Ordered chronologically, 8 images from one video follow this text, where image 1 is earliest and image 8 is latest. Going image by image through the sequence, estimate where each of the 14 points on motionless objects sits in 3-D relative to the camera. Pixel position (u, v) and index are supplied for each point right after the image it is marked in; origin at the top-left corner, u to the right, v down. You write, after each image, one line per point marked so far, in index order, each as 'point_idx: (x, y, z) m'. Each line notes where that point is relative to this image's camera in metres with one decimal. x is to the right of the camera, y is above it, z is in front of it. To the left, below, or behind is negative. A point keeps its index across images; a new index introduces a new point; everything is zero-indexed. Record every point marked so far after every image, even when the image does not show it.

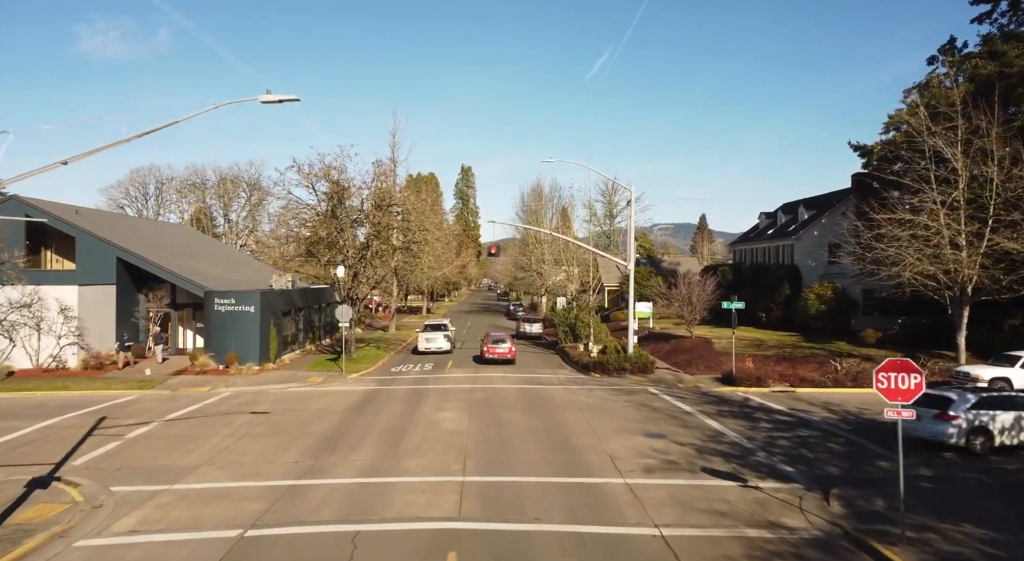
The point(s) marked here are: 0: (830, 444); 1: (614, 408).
0: (+6.7, -3.4, +15.3) m
1: (+2.8, -3.5, +19.5) m
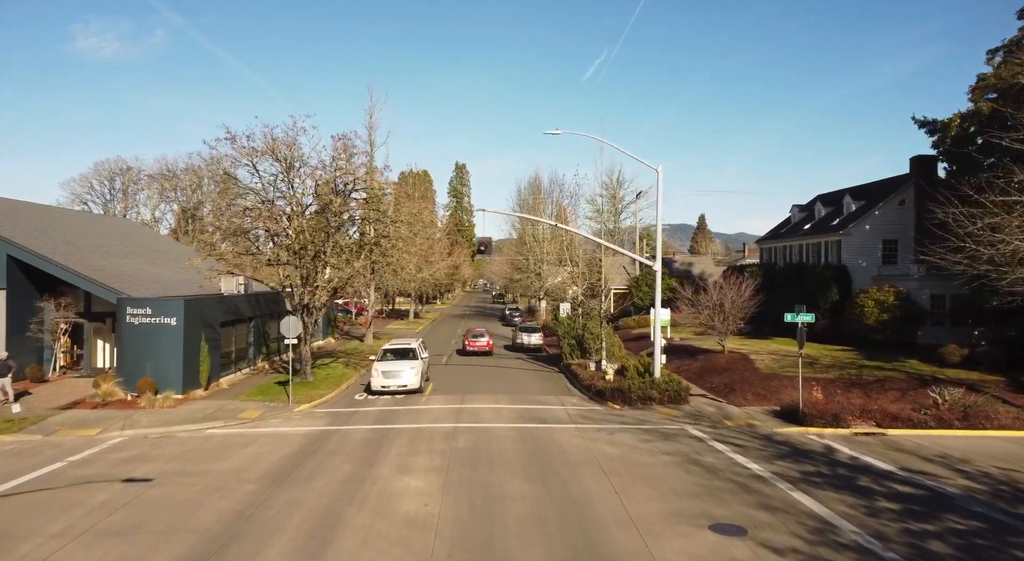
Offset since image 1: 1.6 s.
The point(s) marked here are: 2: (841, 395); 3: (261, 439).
0: (+6.6, -3.5, +9.5) m
1: (+2.7, -3.6, +13.8) m
2: (+8.9, -3.1, +19.5) m
3: (-5.7, -3.6, +16.5) m
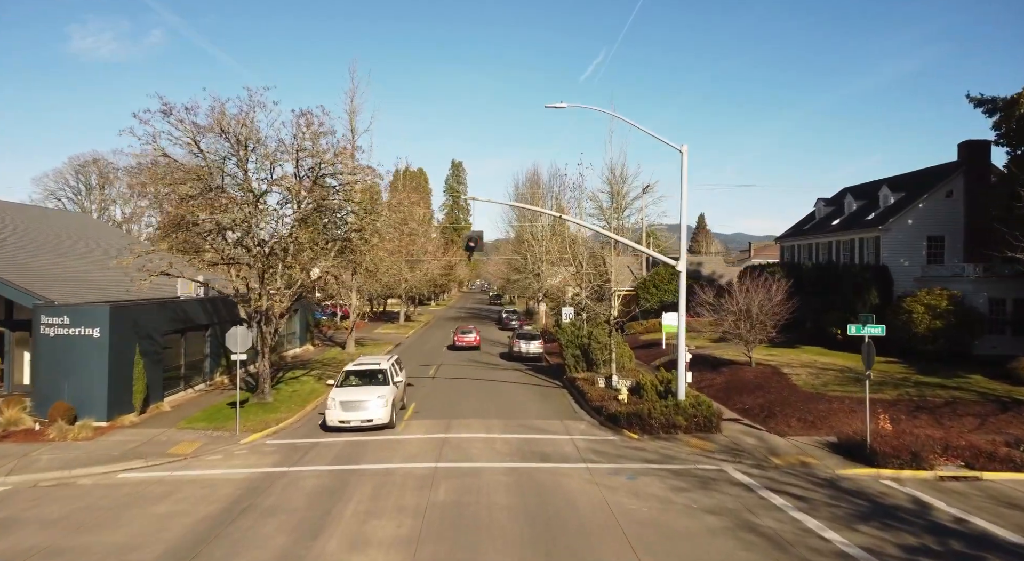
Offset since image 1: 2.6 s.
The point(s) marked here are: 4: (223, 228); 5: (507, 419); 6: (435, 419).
0: (+6.6, -3.6, +5.9) m
1: (+2.6, -3.6, +10.2) m
2: (+8.8, -3.2, +15.9) m
3: (-5.8, -3.7, +12.9) m
4: (-7.5, +1.4, +18.7) m
5: (-0.2, -3.6, +18.9) m
6: (-2.0, -3.6, +18.7) m
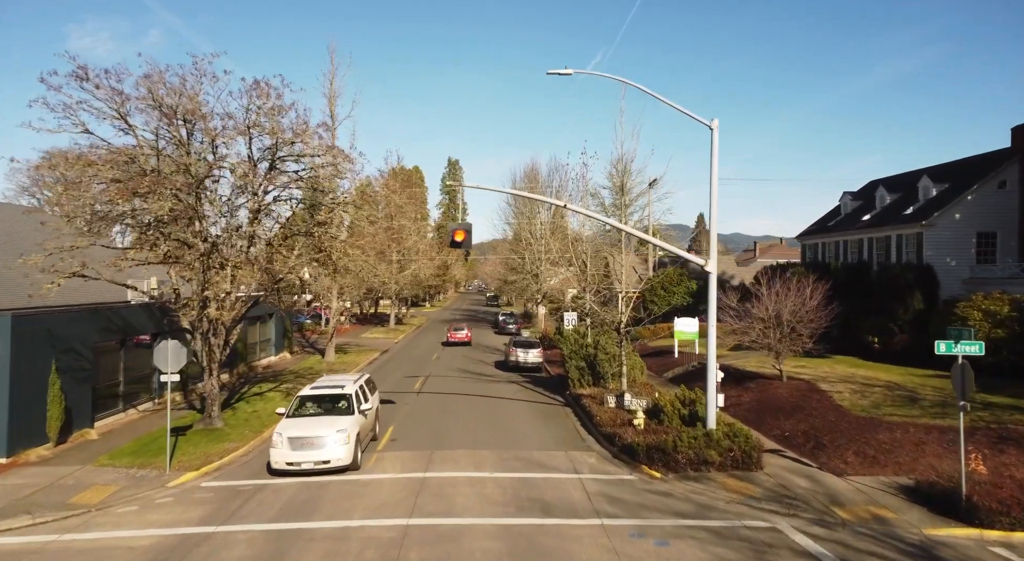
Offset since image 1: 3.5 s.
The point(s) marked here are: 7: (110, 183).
0: (+6.5, -3.7, +2.8) m
1: (+2.5, -3.7, +7.0) m
2: (+8.7, -3.2, +12.8) m
3: (-5.9, -3.7, +9.7) m
4: (-7.6, +1.3, +15.5) m
5: (-0.3, -3.7, +15.7) m
6: (-2.1, -3.7, +15.5) m
7: (-8.2, +2.0, +14.7) m
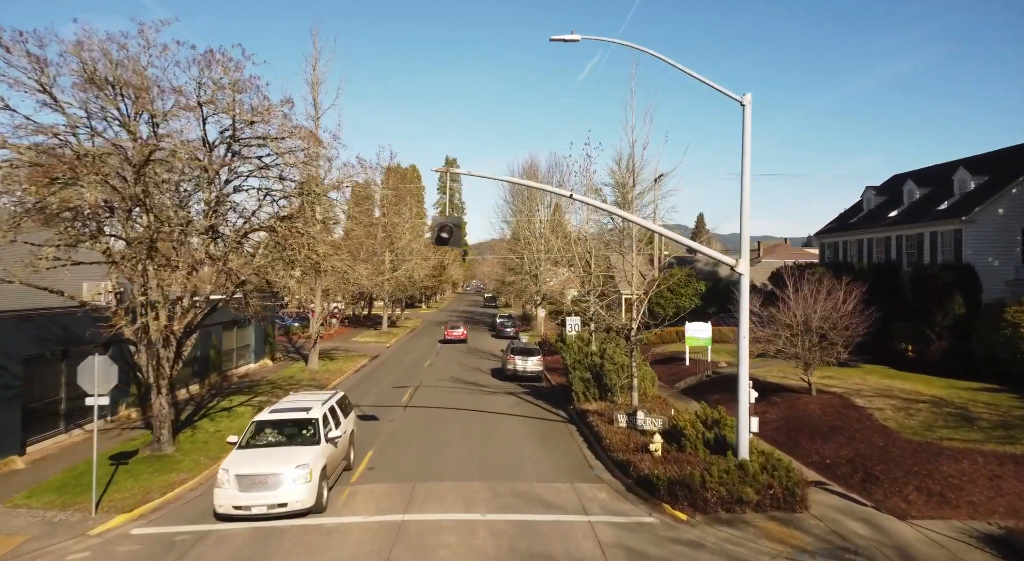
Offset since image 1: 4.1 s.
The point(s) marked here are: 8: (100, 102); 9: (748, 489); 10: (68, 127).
0: (+6.4, -3.7, +0.5) m
1: (+2.4, -3.7, +4.7) m
2: (+8.6, -3.3, +10.5) m
3: (-6.0, -3.8, +7.4) m
4: (-7.6, +1.3, +13.2) m
5: (-0.3, -3.8, +13.4) m
6: (-2.2, -3.7, +13.2) m
7: (-8.2, +1.9, +12.4) m
8: (-7.5, +3.3, +13.4) m
9: (+3.7, -3.3, +11.5) m
10: (-8.0, +2.8, +13.2) m
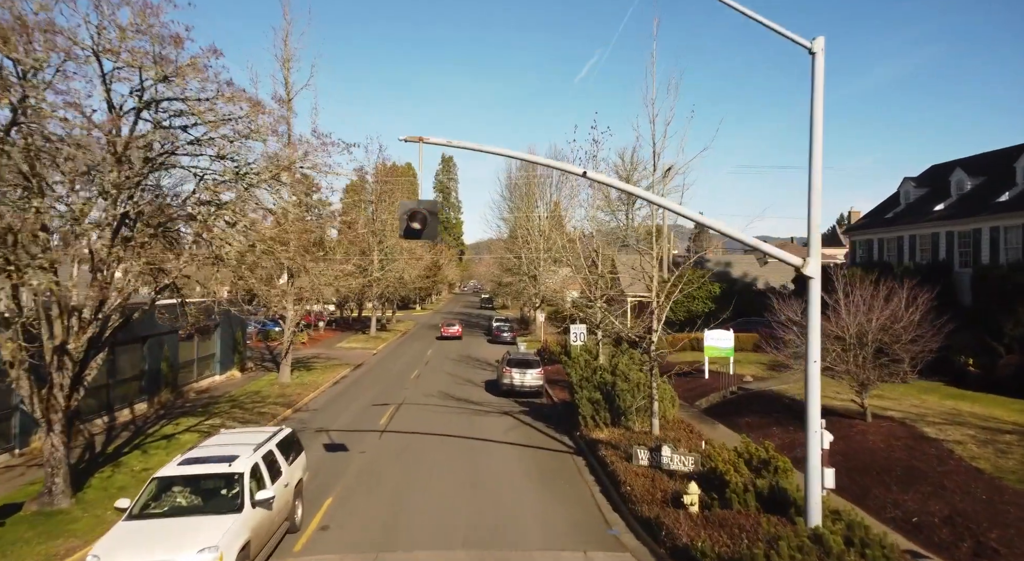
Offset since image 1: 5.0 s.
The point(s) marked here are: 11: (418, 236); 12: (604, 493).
0: (+6.4, -3.8, -2.7) m
1: (+2.4, -3.8, +1.5) m
2: (+8.5, -3.3, +7.3) m
3: (-6.0, -3.8, +4.2) m
4: (-7.7, +1.2, +10.0) m
5: (-0.4, -3.8, +10.2) m
6: (-2.2, -3.8, +10.0) m
7: (-8.3, +1.9, +9.1) m
8: (-7.6, +3.2, +10.1) m
9: (+3.7, -3.4, +8.3) m
10: (-8.0, +2.7, +10.0) m
11: (-1.3, +0.6, +9.9) m
12: (+1.6, -3.8, +13.5) m
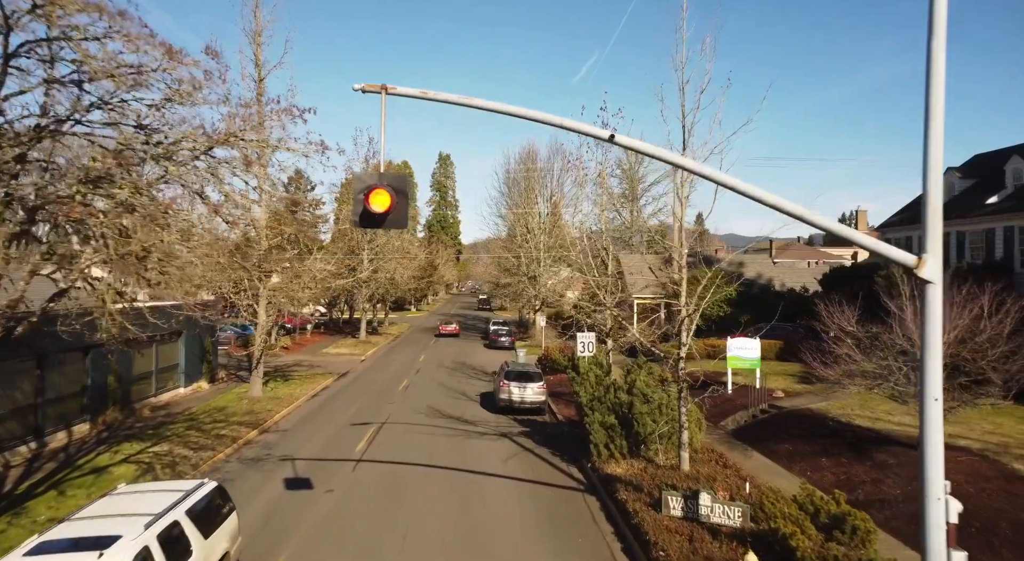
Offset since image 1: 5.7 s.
0: (+6.4, -3.8, -5.5) m
1: (+2.4, -3.8, -1.3) m
2: (+8.5, -3.4, +4.5) m
3: (-6.0, -3.9, +1.4) m
4: (-7.7, +1.2, +7.2) m
5: (-0.4, -3.9, +7.4) m
6: (-2.3, -3.8, +7.2) m
7: (-8.3, +1.8, +6.3) m
8: (-7.6, +3.2, +7.3) m
9: (+3.7, -3.4, +5.5) m
10: (-8.0, +2.7, +7.2) m
11: (-1.3, +0.6, +7.1) m
12: (+1.6, -3.9, +10.7) m
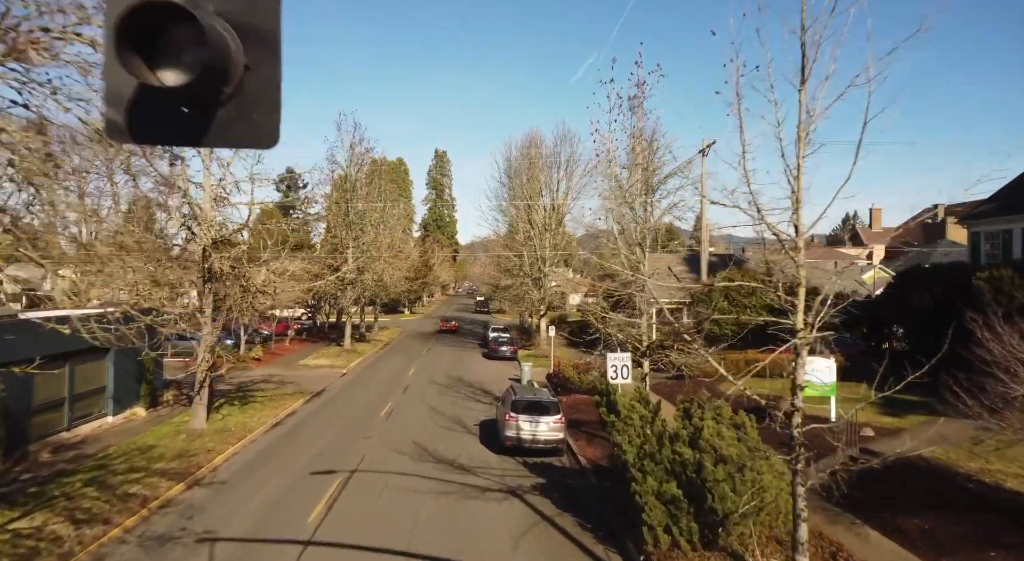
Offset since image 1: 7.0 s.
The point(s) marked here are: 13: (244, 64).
0: (+6.7, -3.9, -10.2) m
1: (+2.7, -3.9, -6.0) m
2: (+8.8, -3.5, -0.1) m
3: (-5.7, -4.0, -3.4) m
4: (-7.5, +1.1, +2.4) m
5: (-0.2, -3.9, +2.7) m
6: (-2.0, -3.9, +2.5) m
7: (-8.1, +1.8, +1.6) m
8: (-7.4, +3.1, +2.6) m
9: (+3.9, -3.5, +0.8) m
10: (-7.8, +2.6, +2.4) m
11: (-1.0, +0.5, +2.4) m
12: (+1.9, -4.0, +6.1) m
13: (-0.8, +0.8, +2.5) m
